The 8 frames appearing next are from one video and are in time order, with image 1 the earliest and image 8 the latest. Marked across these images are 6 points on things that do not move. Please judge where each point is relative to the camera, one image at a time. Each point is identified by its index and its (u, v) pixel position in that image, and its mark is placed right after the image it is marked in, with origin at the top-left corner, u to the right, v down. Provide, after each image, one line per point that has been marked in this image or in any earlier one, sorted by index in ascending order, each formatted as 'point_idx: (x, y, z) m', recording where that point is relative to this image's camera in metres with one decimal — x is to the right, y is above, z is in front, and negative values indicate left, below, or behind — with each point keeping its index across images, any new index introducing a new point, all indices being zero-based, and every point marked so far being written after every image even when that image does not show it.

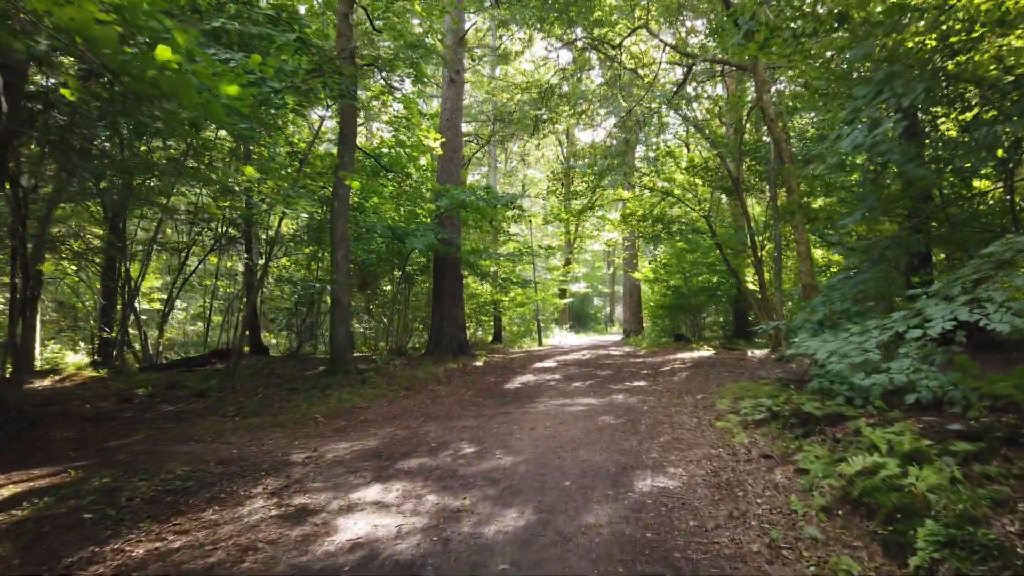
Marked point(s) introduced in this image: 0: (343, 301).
0: (-2.3, -0.2, +10.3) m
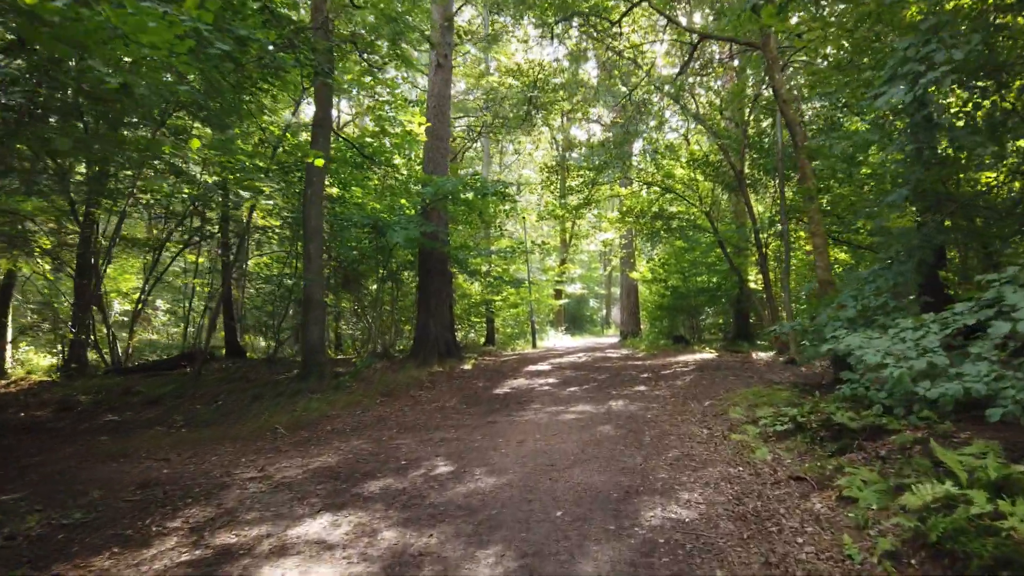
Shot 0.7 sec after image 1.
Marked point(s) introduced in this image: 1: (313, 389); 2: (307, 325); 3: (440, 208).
0: (-2.5, -0.1, +9.4) m
1: (-2.3, -1.2, +8.7) m
2: (-2.6, -0.5, +9.4) m
3: (-1.2, +1.4, +12.4) m
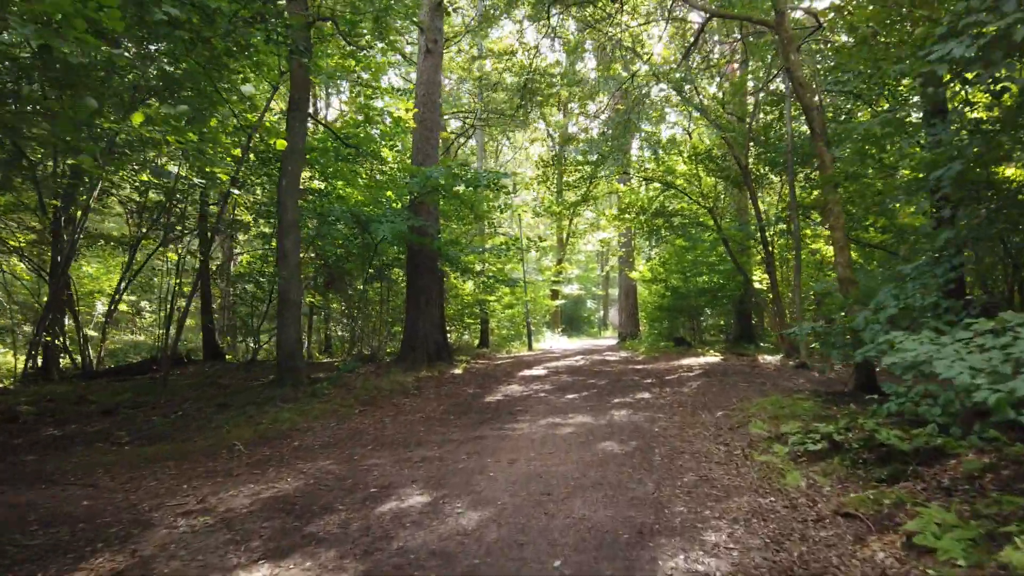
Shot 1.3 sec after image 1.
0: (-2.6, -0.1, +8.7) m
1: (-2.4, -1.2, +7.9) m
2: (-2.7, -0.4, +8.7) m
3: (-1.3, +1.4, +11.7) m
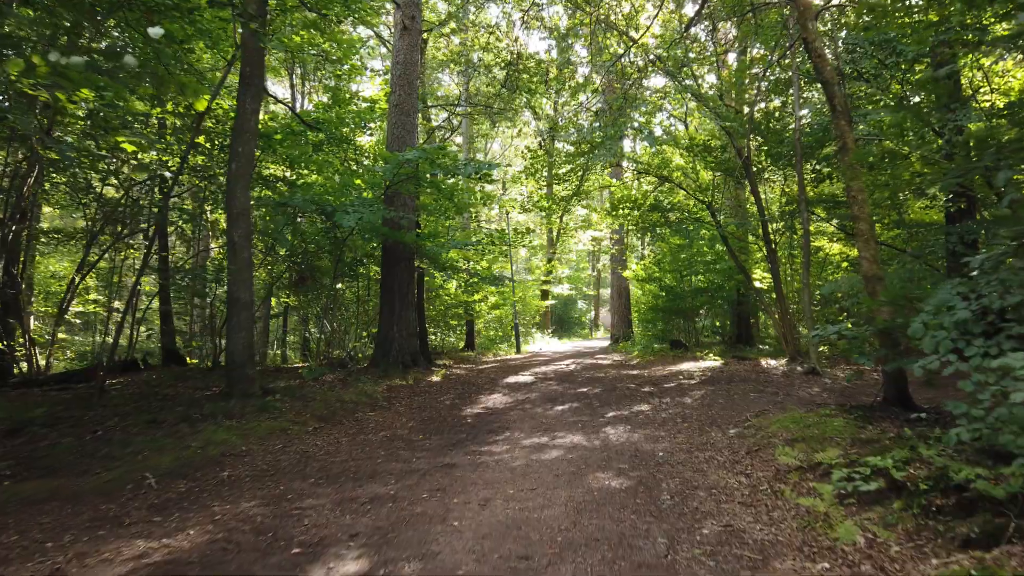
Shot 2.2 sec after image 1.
0: (-2.8, -0.1, +7.6) m
1: (-2.6, -1.1, +6.9) m
2: (-2.9, -0.4, +7.6) m
3: (-1.5, +1.4, +10.6) m
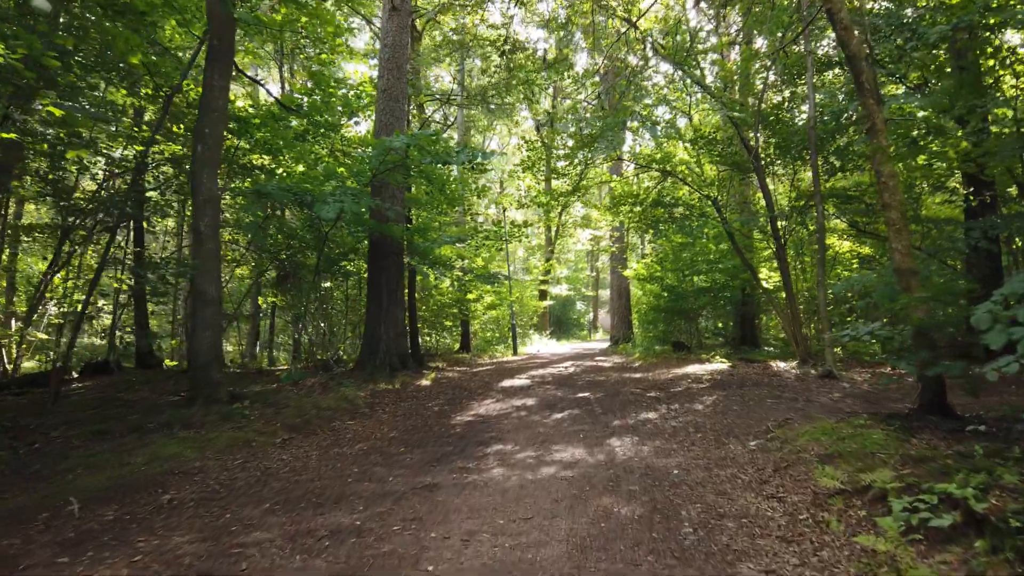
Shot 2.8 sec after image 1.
0: (-2.8, 0.0, +6.9) m
1: (-2.6, -1.1, +6.1) m
2: (-2.9, -0.4, +6.9) m
3: (-1.6, +1.4, +9.9) m
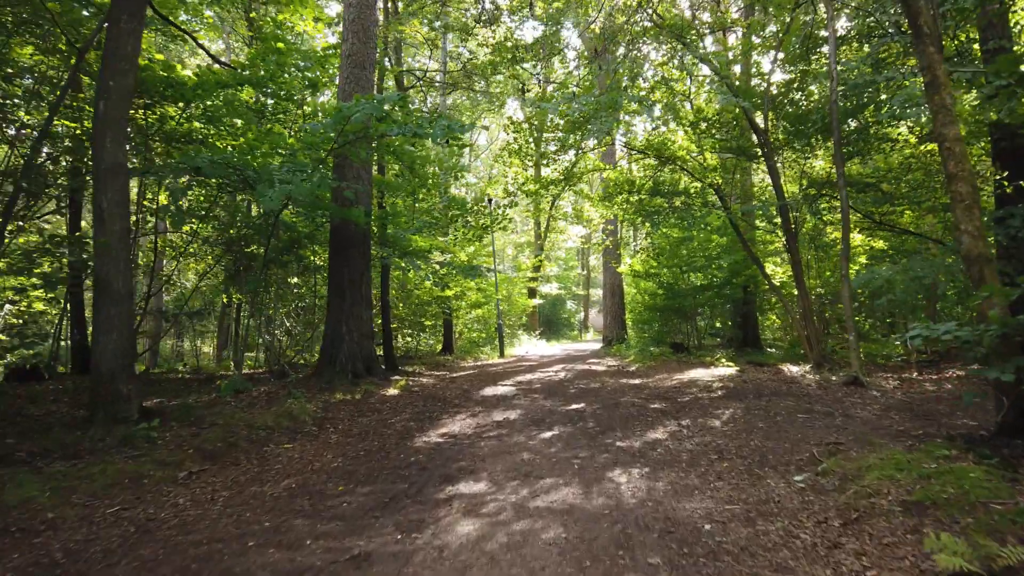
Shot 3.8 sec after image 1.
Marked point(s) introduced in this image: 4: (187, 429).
0: (-3.0, 0.0, +5.6) m
1: (-2.8, -1.0, +4.8) m
2: (-3.1, -0.3, +5.6) m
3: (-1.8, +1.5, +8.6) m
4: (-2.4, -1.0, +5.5) m
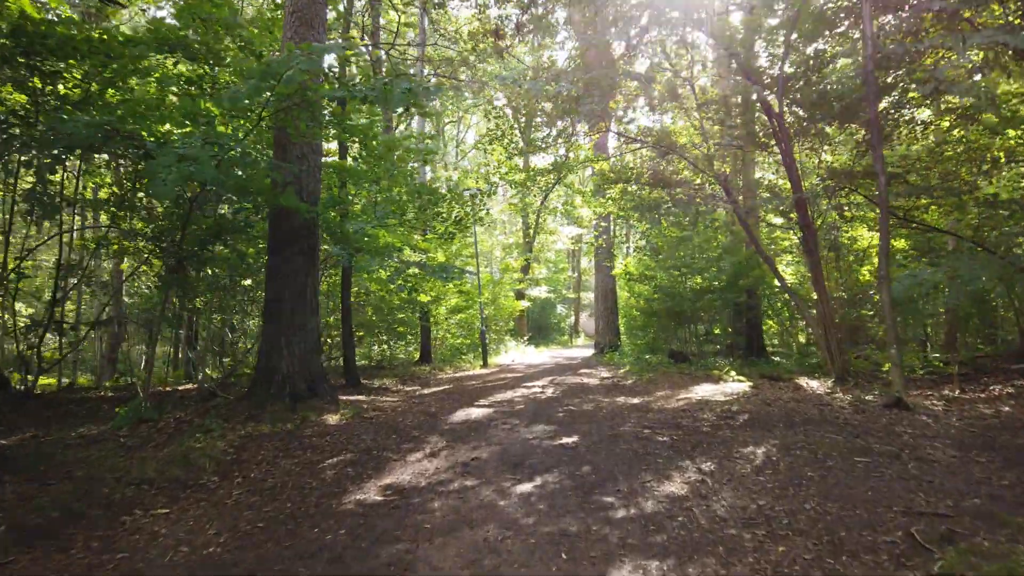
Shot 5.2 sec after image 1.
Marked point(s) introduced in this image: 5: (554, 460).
0: (-3.2, 0.0, +4.0) m
1: (-3.0, -1.0, +3.3) m
2: (-3.3, -0.3, +4.0) m
3: (-2.0, +1.5, +7.1) m
4: (-2.6, -1.1, +4.0) m
5: (+0.3, -1.2, +5.2) m
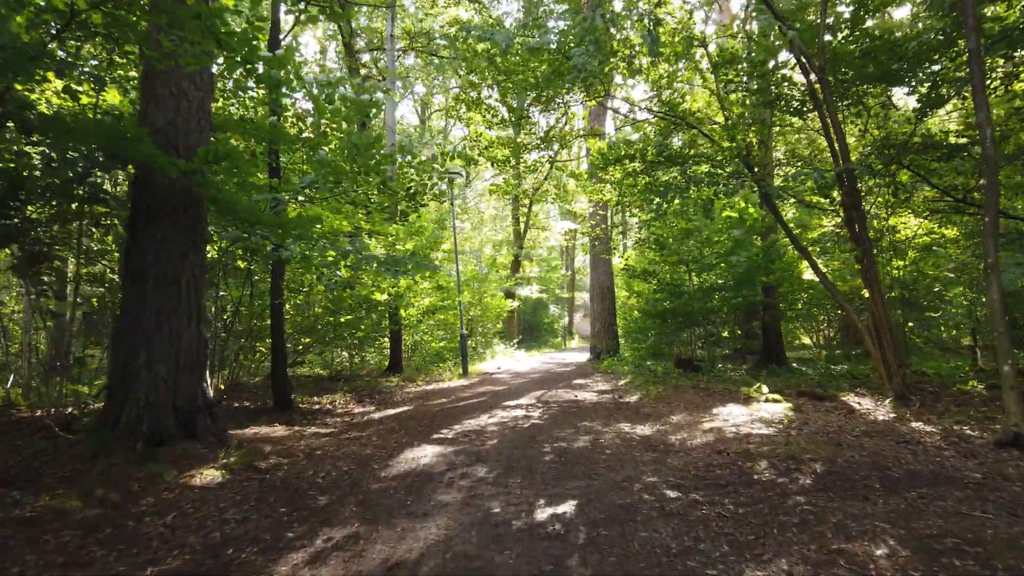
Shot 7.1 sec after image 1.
0: (-3.4, +0.1, +1.9) m
1: (-3.2, -1.0, +1.1) m
2: (-3.5, -0.3, +1.8) m
3: (-2.3, +1.5, +4.9) m
4: (-2.8, -1.0, +1.8) m
5: (+0.1, -1.1, +3.1) m
